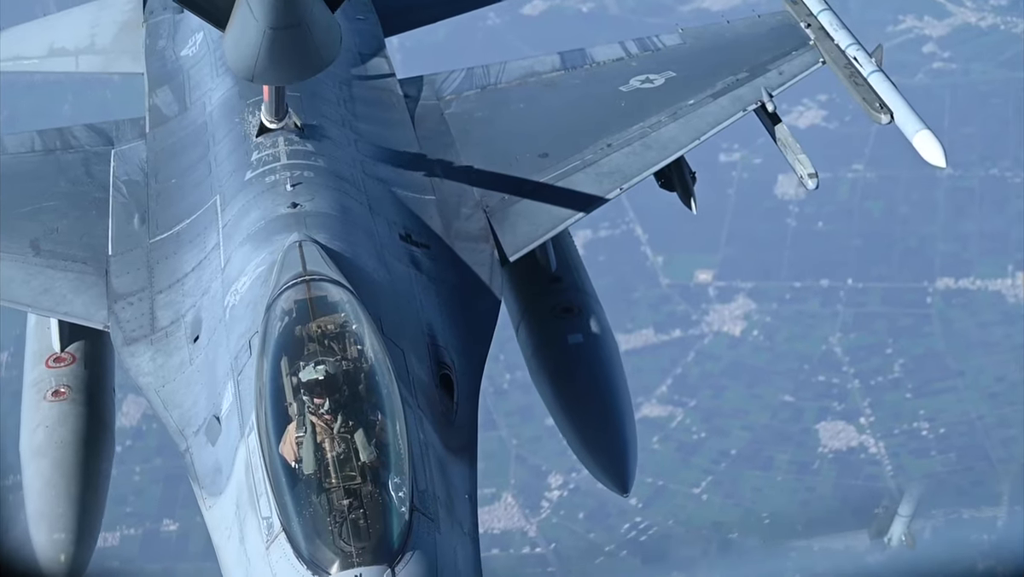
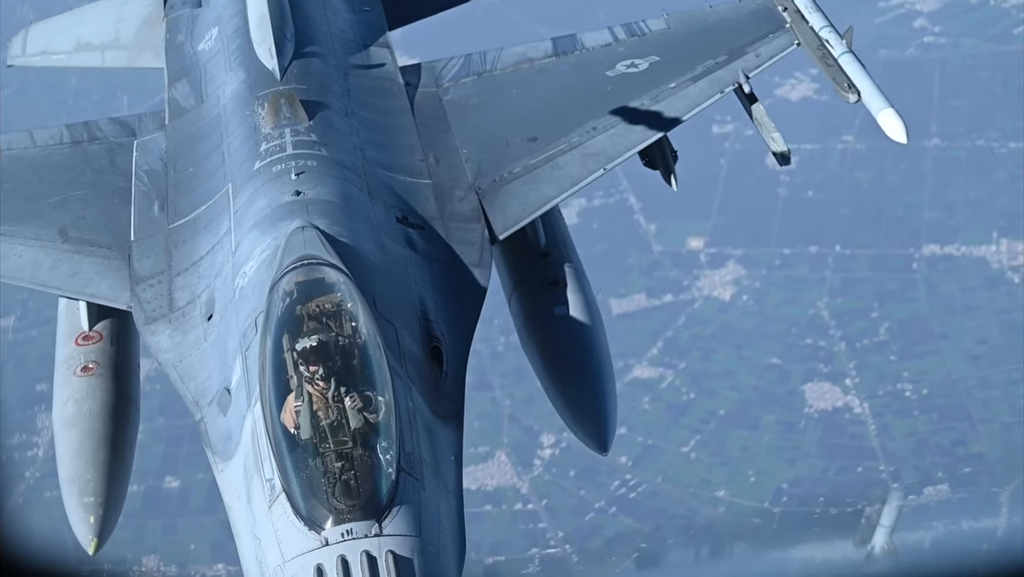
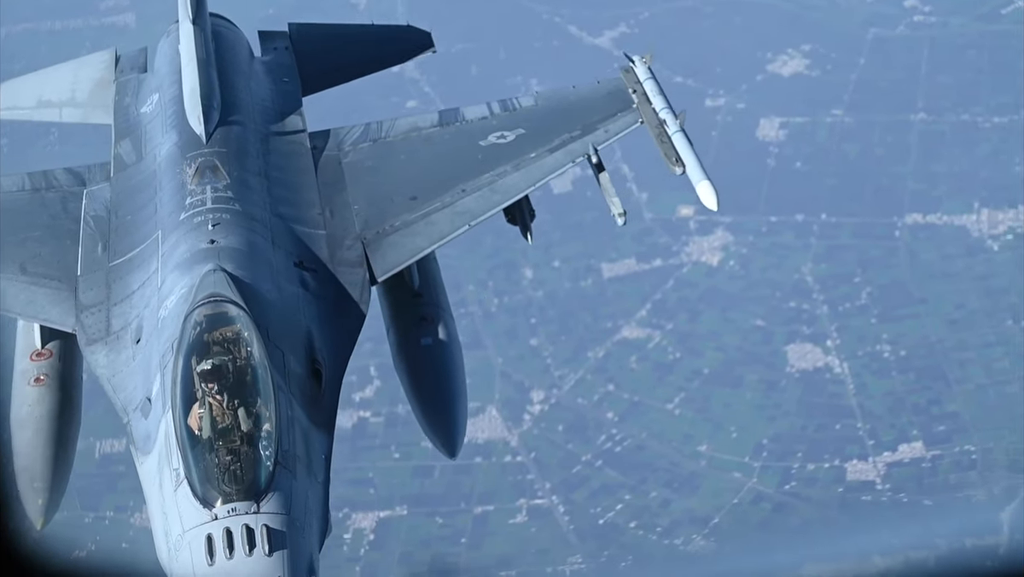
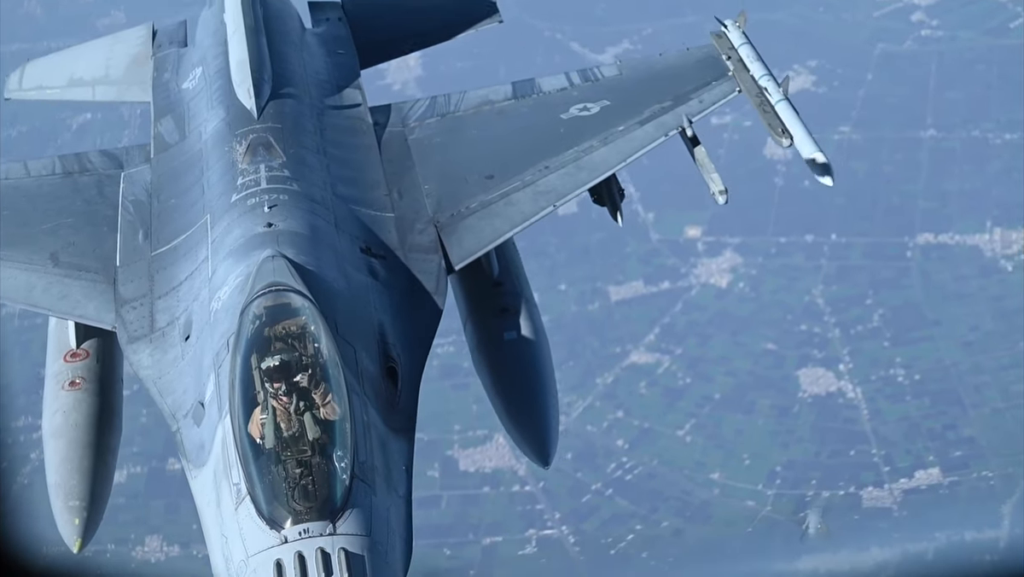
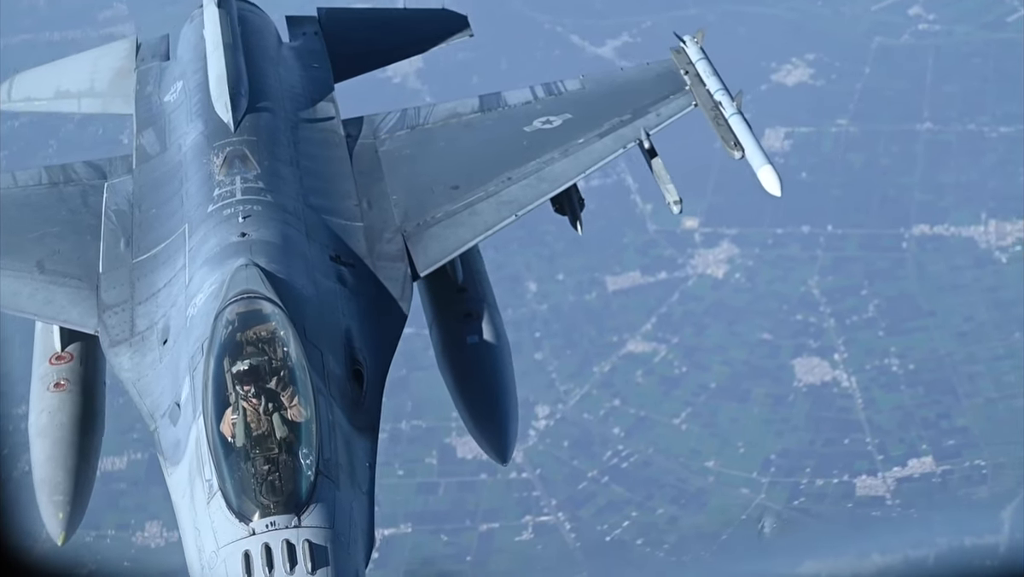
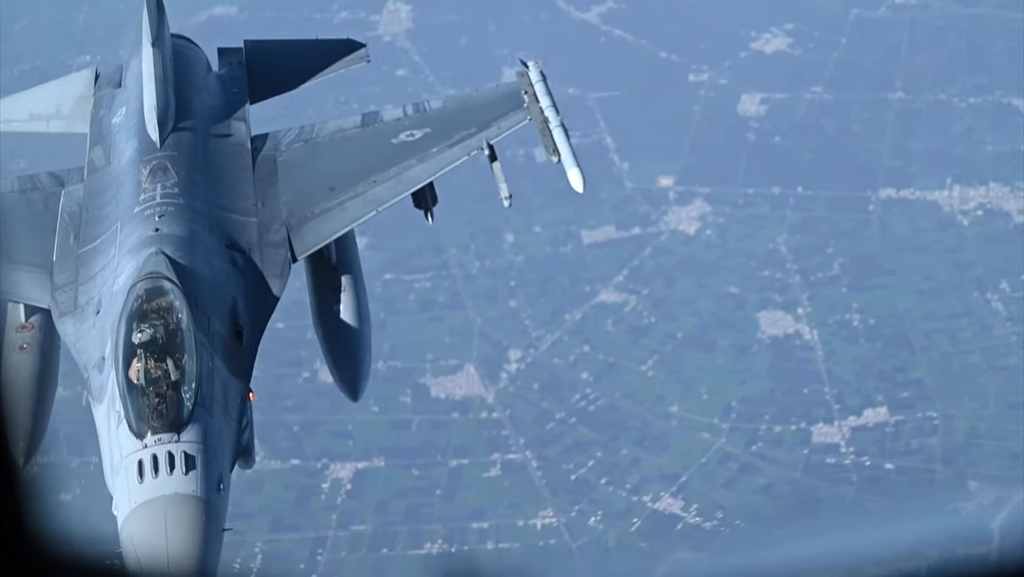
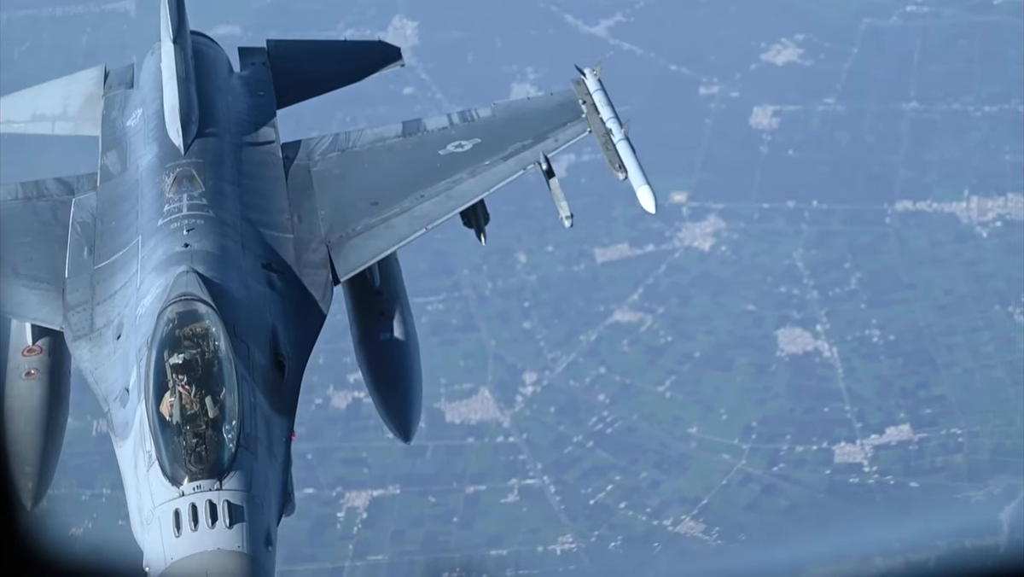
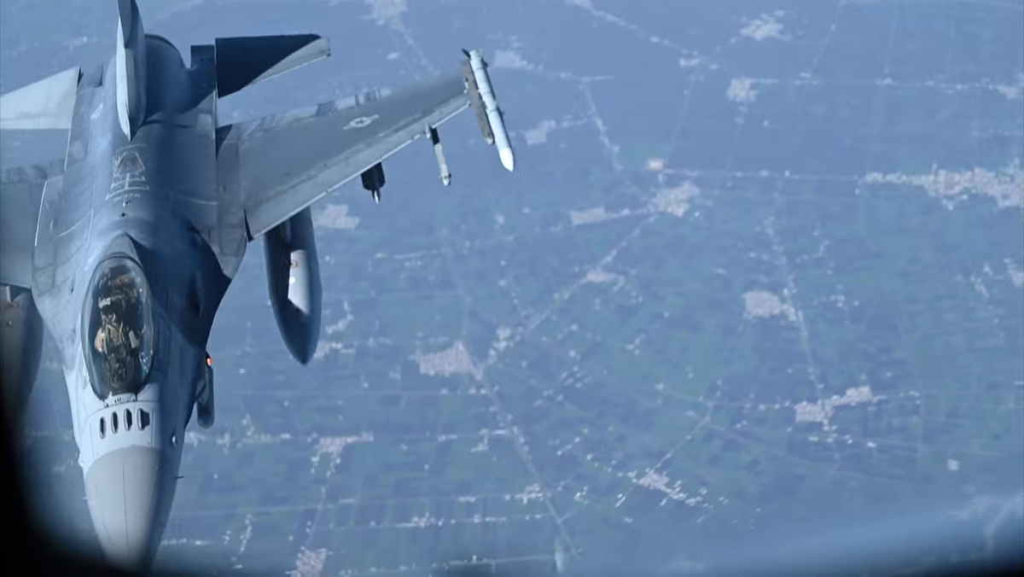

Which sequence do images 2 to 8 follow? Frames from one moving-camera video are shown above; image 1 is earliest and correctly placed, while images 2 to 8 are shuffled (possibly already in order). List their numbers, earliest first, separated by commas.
2, 4, 5, 3, 7, 6, 8
